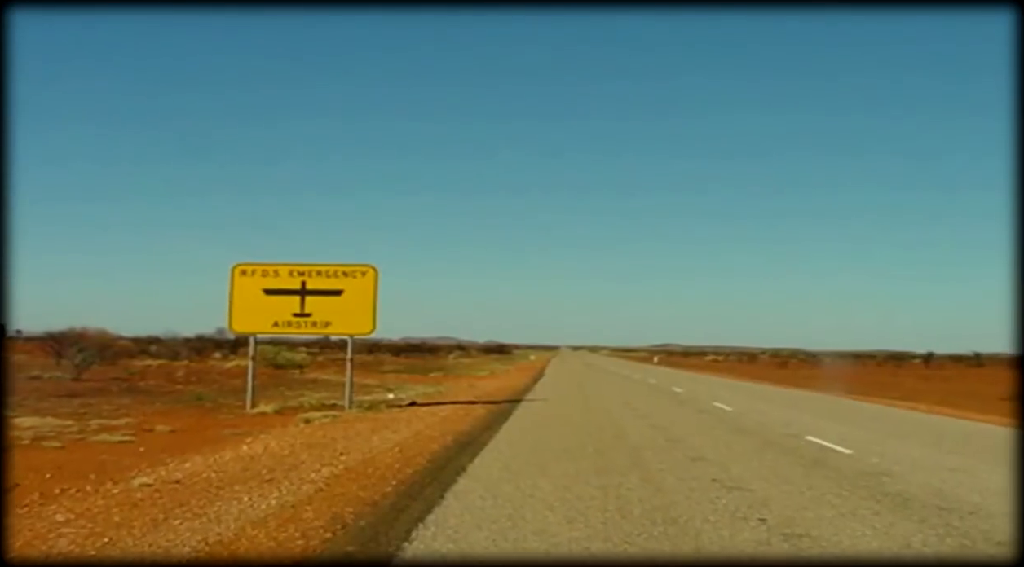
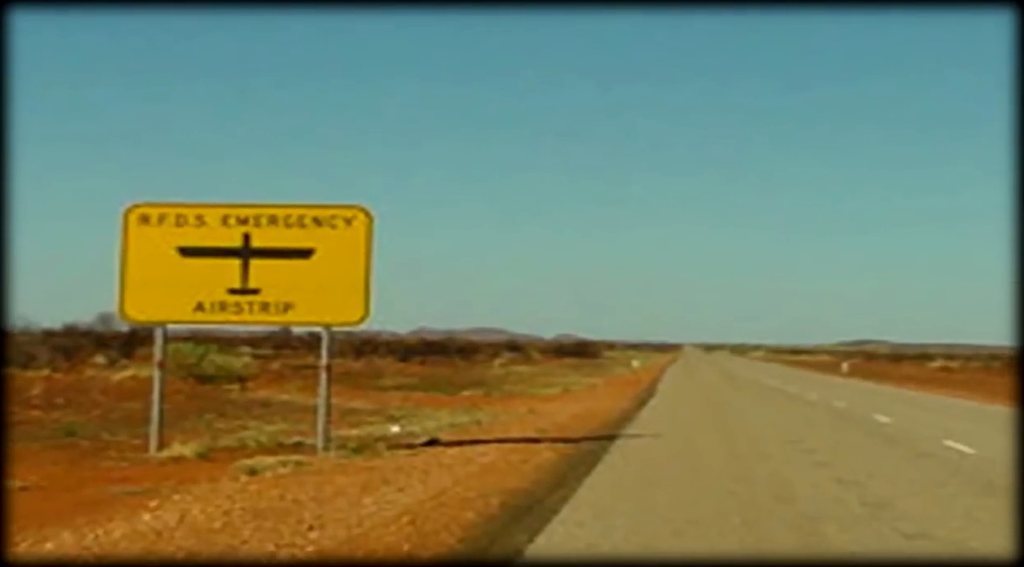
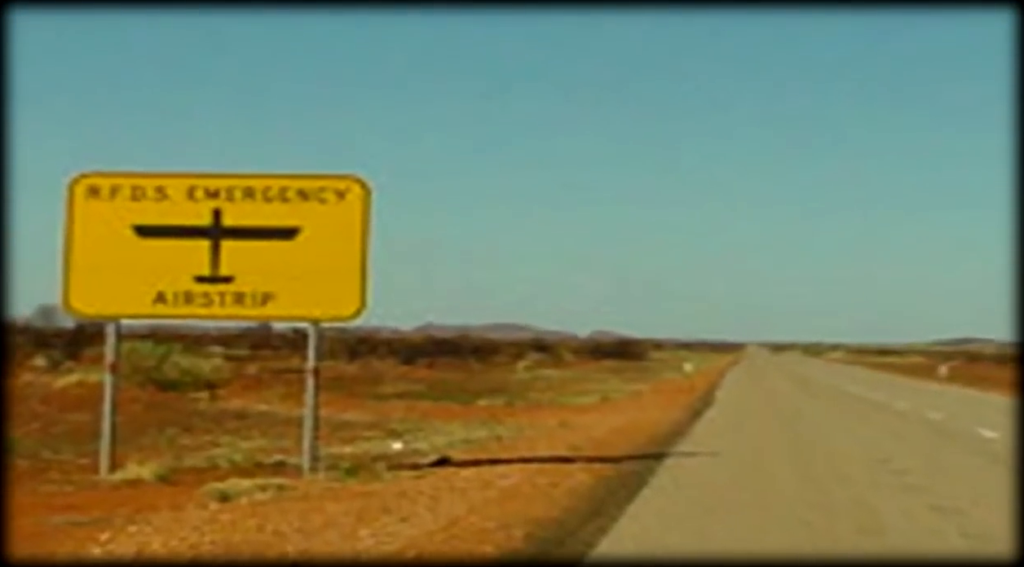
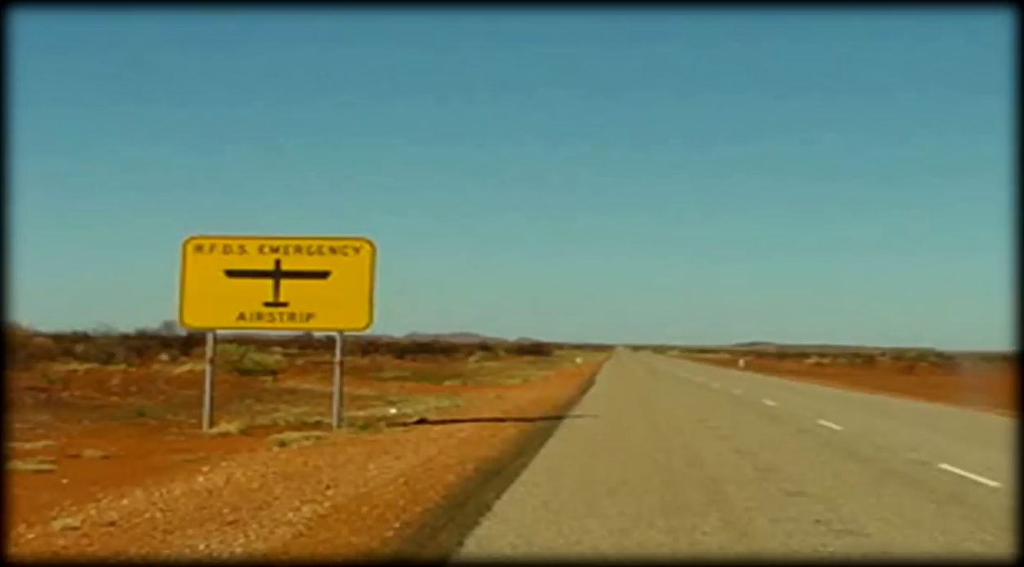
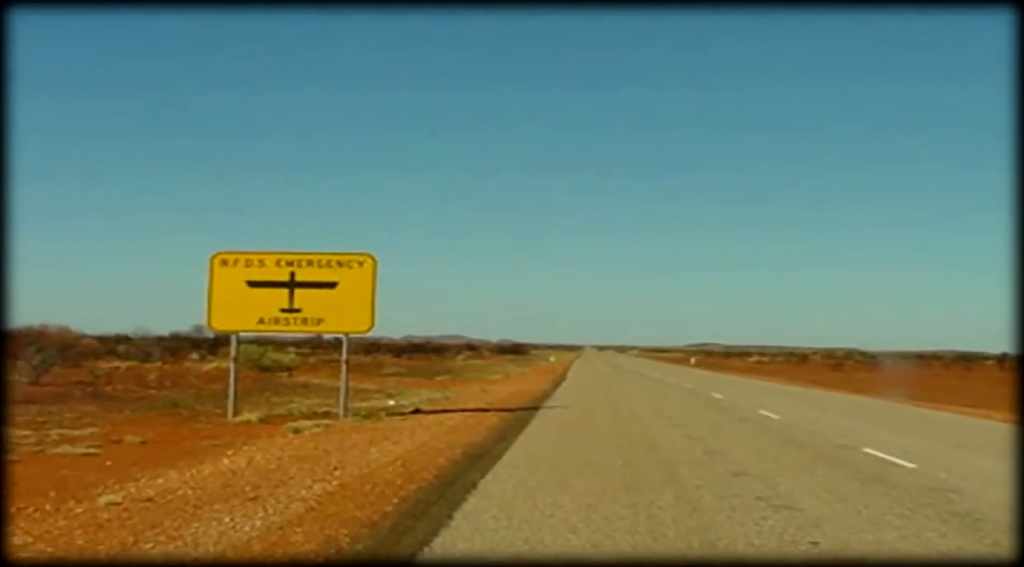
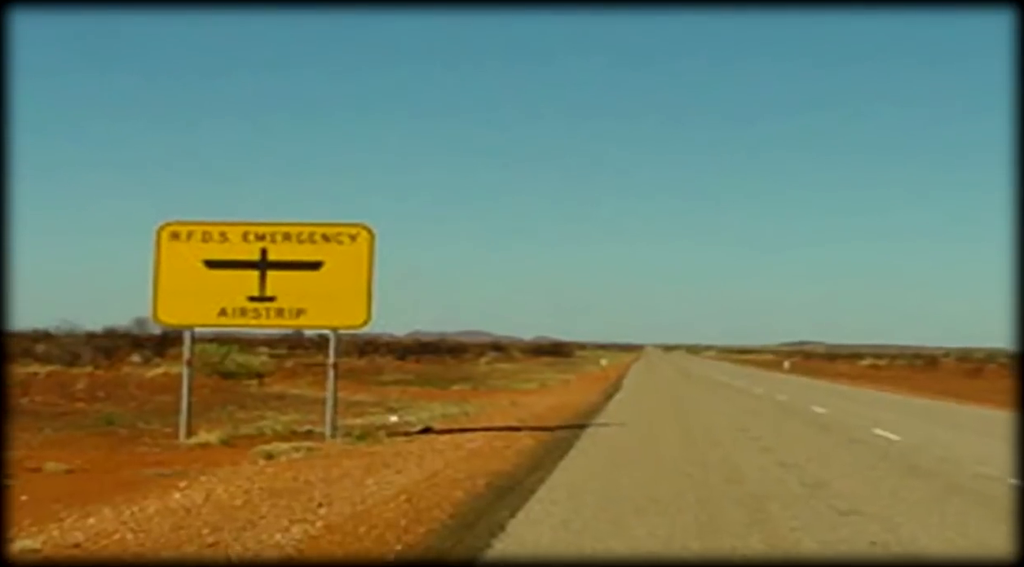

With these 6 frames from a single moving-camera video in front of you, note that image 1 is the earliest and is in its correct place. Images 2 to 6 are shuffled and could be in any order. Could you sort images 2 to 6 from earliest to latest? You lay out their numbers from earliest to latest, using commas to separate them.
5, 4, 6, 2, 3
